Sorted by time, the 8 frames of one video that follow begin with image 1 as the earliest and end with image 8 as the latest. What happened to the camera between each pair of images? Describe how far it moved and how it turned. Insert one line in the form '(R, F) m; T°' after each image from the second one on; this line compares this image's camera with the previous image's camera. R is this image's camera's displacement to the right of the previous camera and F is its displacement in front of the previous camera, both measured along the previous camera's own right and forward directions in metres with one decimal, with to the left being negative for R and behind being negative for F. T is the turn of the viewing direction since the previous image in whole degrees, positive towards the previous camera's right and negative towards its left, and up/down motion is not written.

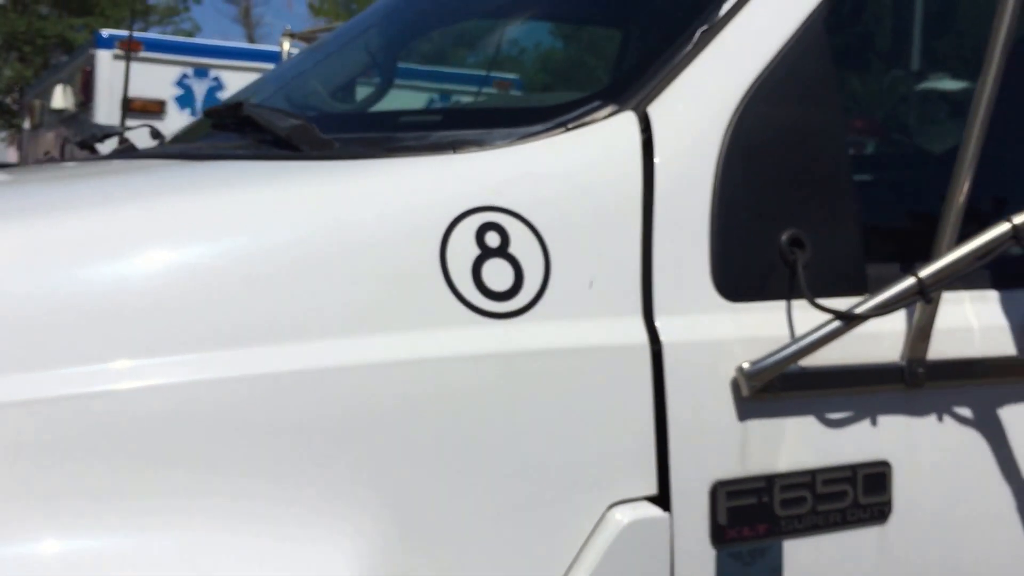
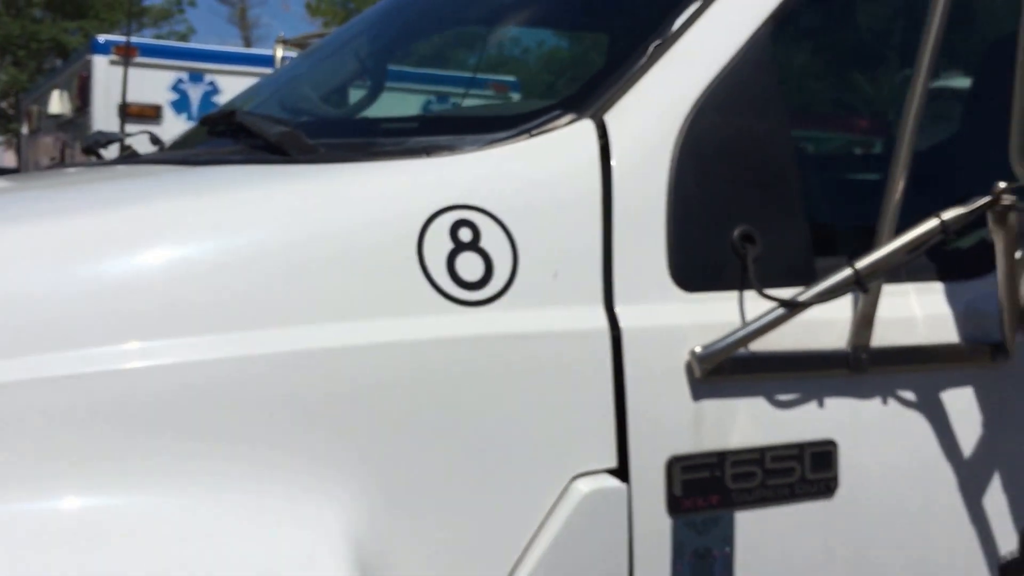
(+0.1, -0.1) m; -2°
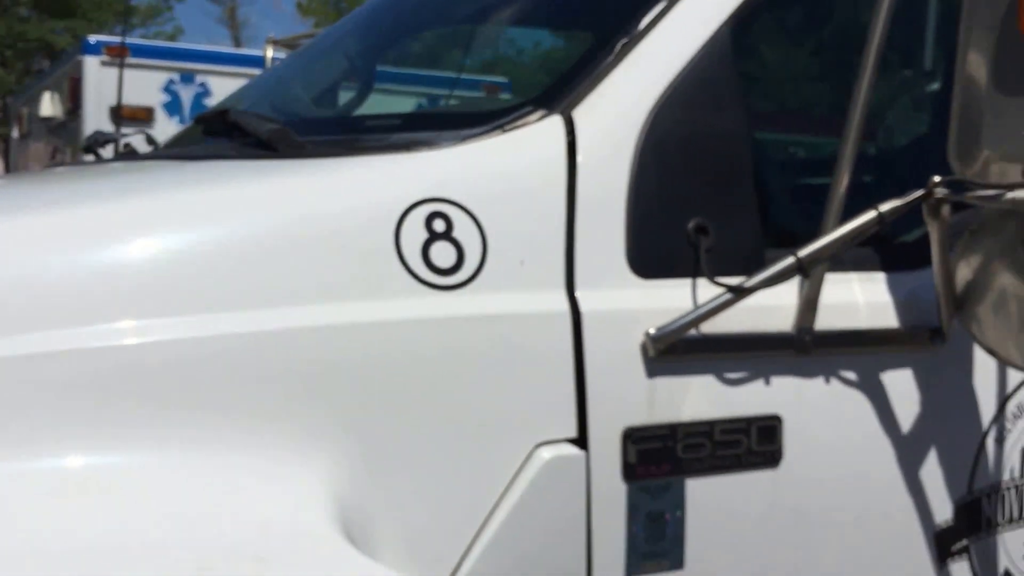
(+0.1, -0.1) m; -1°
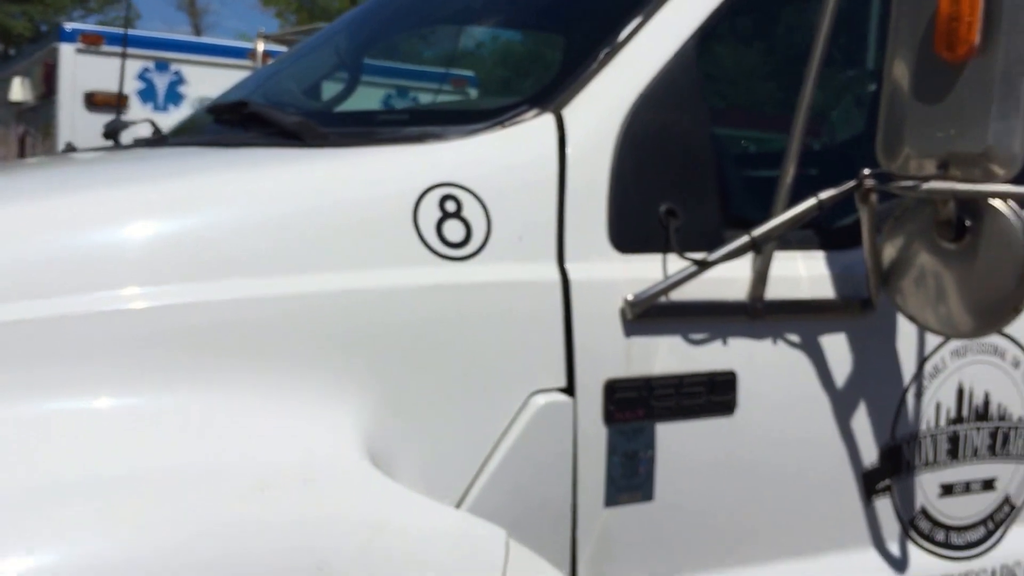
(-0.1, -0.3) m; +2°
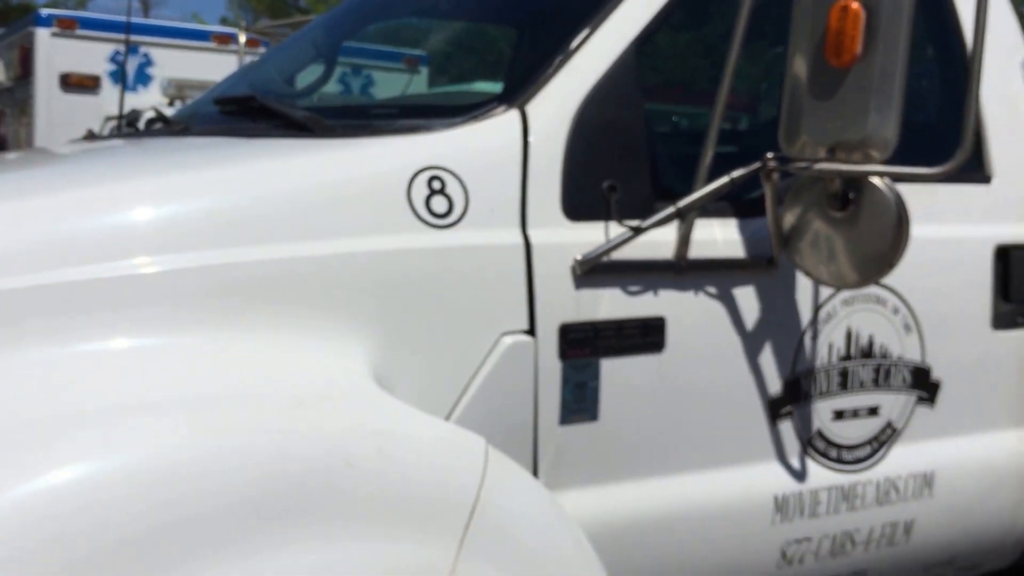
(0.0, -0.4) m; +2°
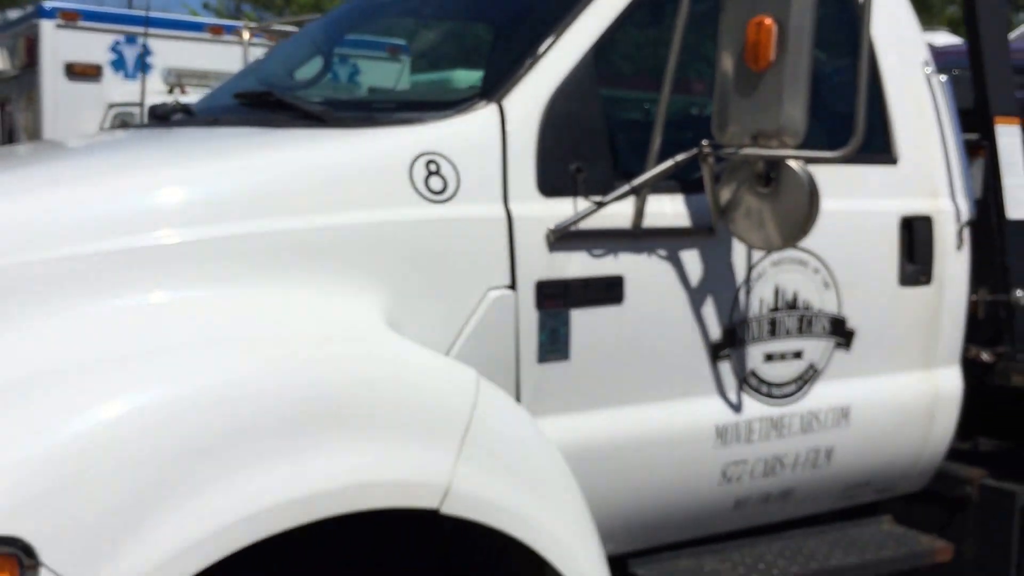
(0.0, -0.4) m; +1°
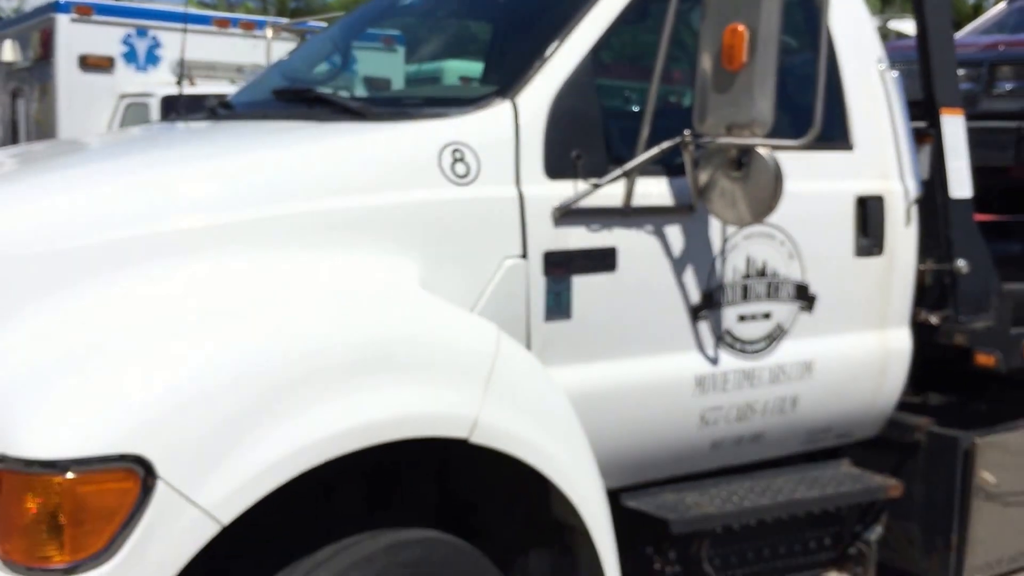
(-0.1, -0.4) m; +1°
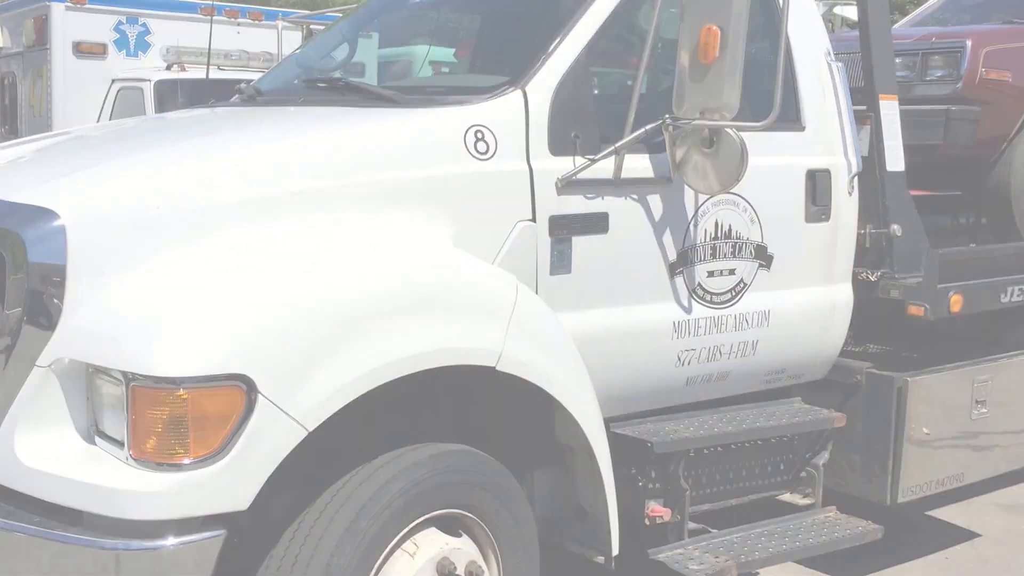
(-0.2, -0.5) m; +2°
